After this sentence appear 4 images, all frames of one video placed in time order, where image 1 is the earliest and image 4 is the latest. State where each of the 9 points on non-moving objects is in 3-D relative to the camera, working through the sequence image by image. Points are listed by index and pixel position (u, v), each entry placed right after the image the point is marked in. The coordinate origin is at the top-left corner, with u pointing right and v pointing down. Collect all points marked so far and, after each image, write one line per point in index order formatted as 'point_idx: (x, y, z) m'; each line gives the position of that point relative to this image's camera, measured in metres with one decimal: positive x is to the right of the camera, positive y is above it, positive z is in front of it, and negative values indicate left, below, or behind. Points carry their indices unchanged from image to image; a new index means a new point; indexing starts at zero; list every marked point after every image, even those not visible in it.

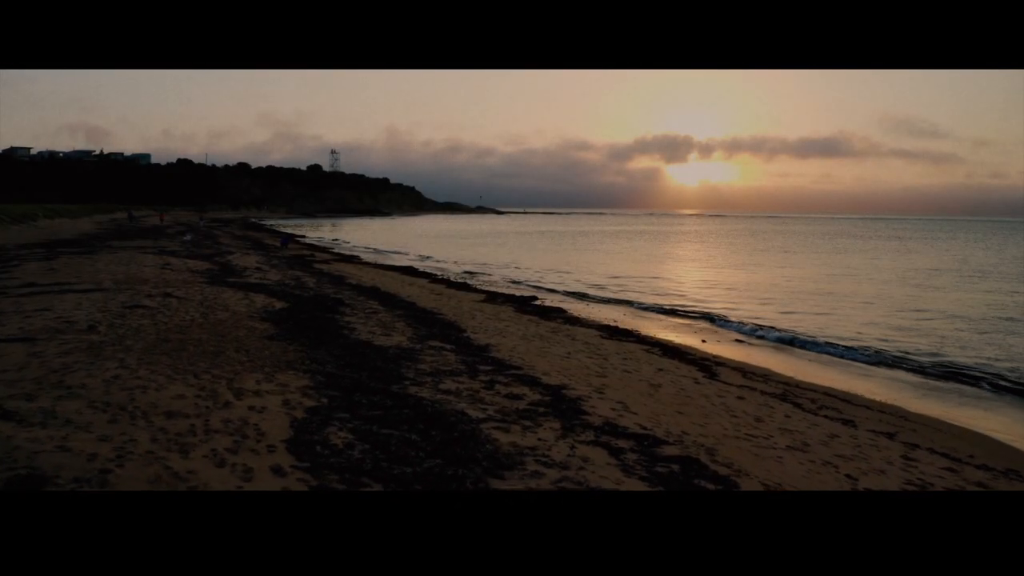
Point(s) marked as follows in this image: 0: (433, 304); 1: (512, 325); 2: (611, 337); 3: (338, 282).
0: (-1.8, -0.4, +14.6) m
1: (0.0, -0.7, +12.6) m
2: (+1.9, -1.0, +12.4) m
3: (-5.1, +0.2, +18.4) m
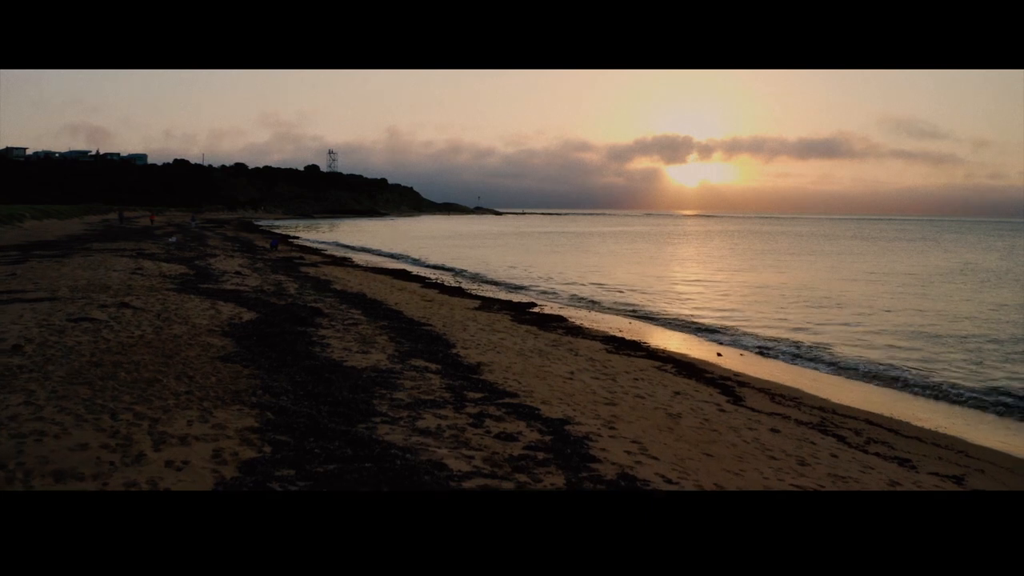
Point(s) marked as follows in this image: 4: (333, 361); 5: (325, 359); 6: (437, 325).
0: (-1.9, -0.5, +13.4) m
1: (-0.1, -0.9, +11.3) m
2: (+1.8, -1.1, +11.1) m
3: (-5.2, 0.0, +17.1) m
4: (-2.3, -1.0, +8.2) m
5: (-2.5, -0.9, +8.3) m
6: (-1.4, -0.7, +11.9) m
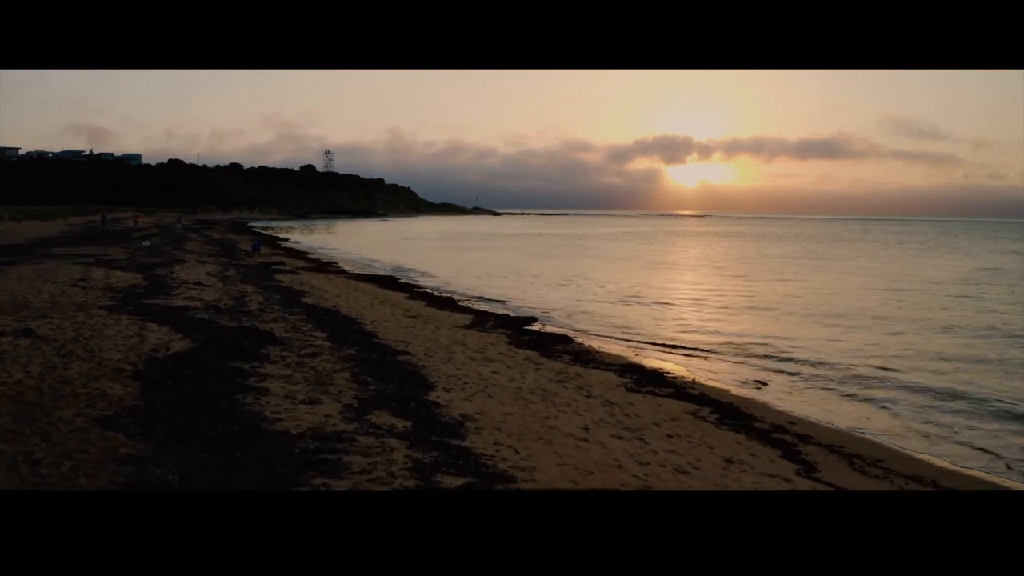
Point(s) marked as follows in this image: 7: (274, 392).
0: (-2.0, -0.8, +11.2) m
1: (-0.1, -1.2, +9.1) m
2: (+1.8, -1.5, +8.9) m
3: (-5.2, -0.3, +14.9) m
4: (-2.4, -1.3, +6.0) m
5: (-2.5, -1.3, +6.1) m
6: (-1.4, -1.0, +9.7) m
7: (-2.7, -1.2, +7.1) m
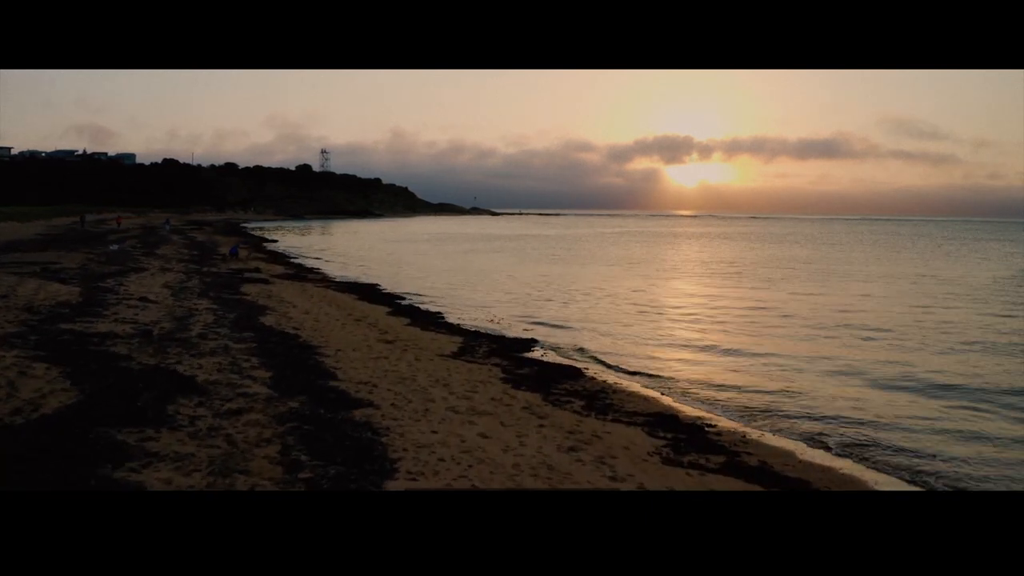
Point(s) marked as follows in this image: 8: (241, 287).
0: (-2.0, -1.2, +8.8) m
1: (-0.2, -1.6, +6.8) m
2: (+1.7, -1.8, +6.5) m
3: (-5.3, -0.7, +12.5) m
4: (-2.4, -1.6, +3.7) m
5: (-2.6, -1.6, +3.7) m
6: (-1.5, -1.4, +7.4) m
7: (-2.7, -1.5, +4.8) m
8: (-7.7, 0.0, +18.1) m
